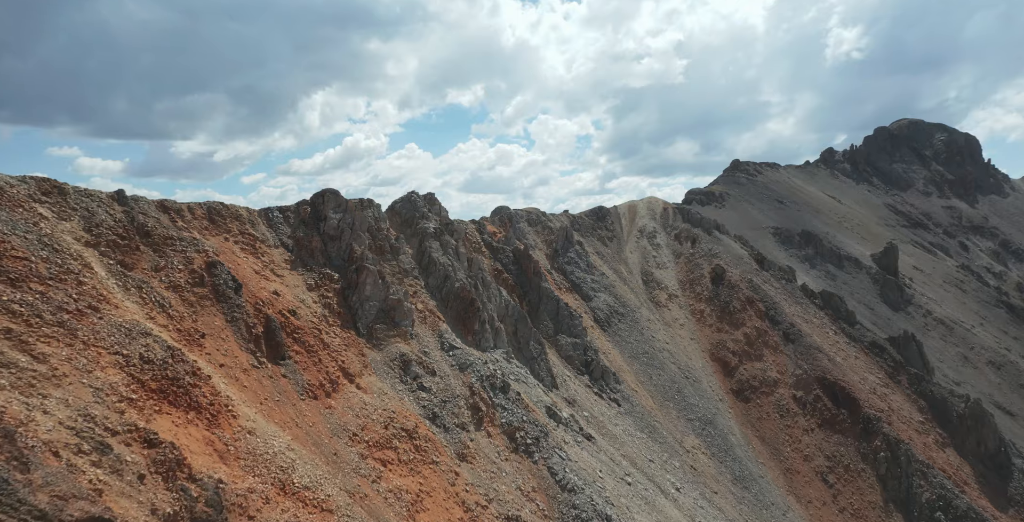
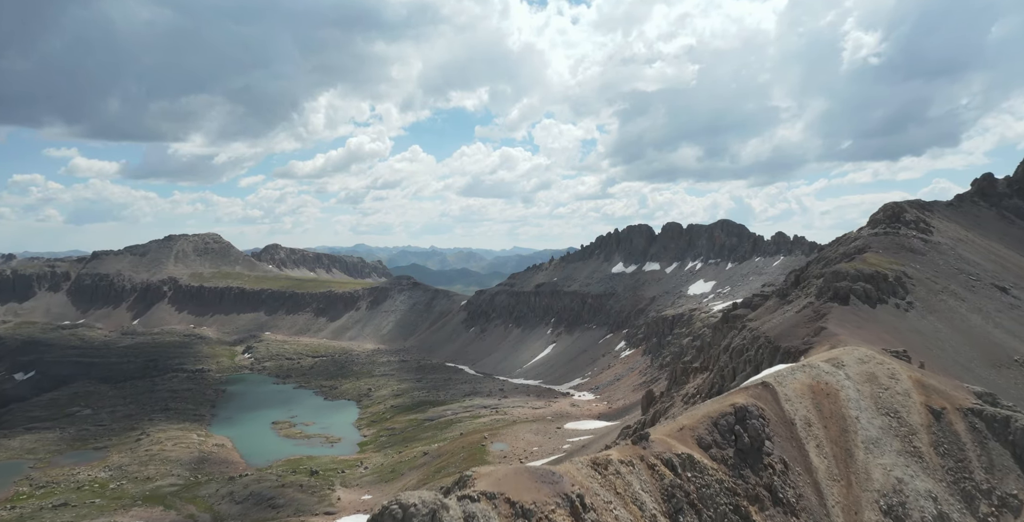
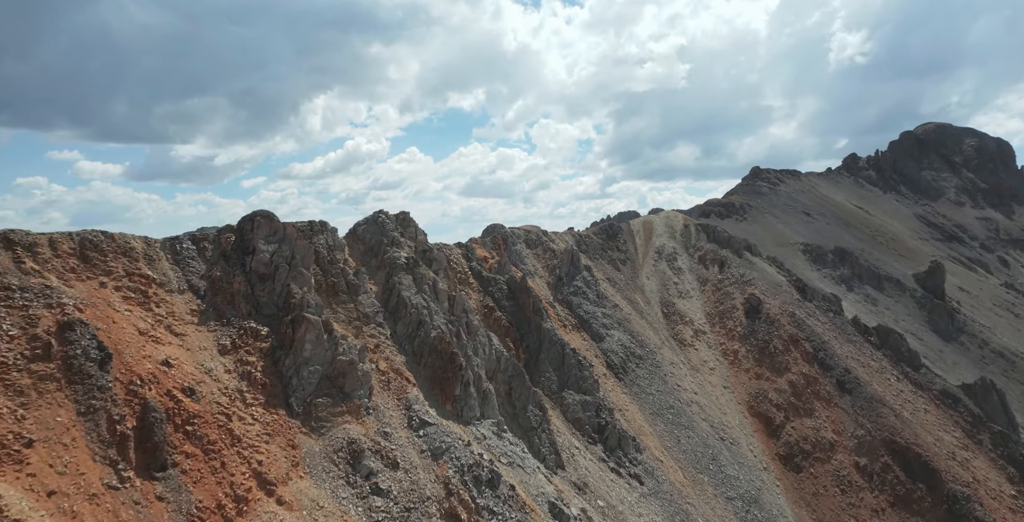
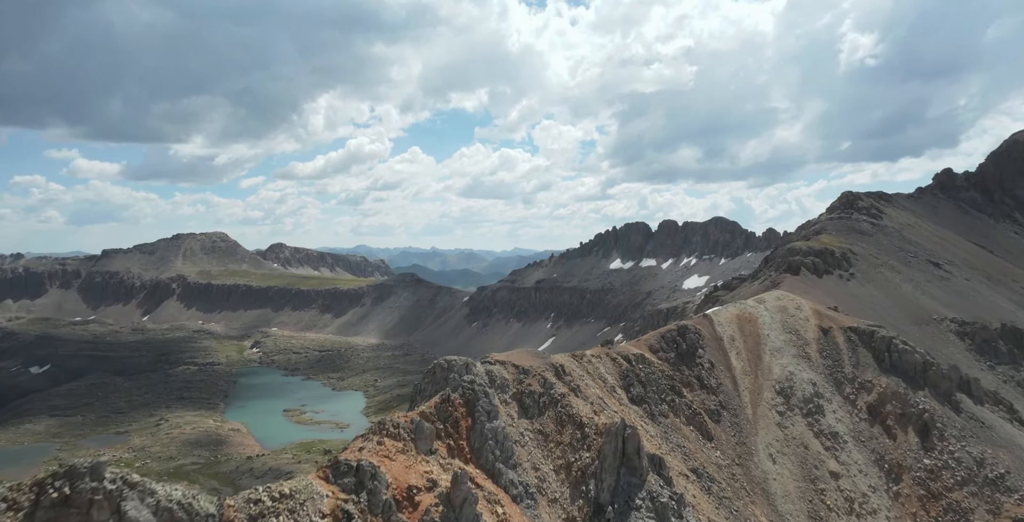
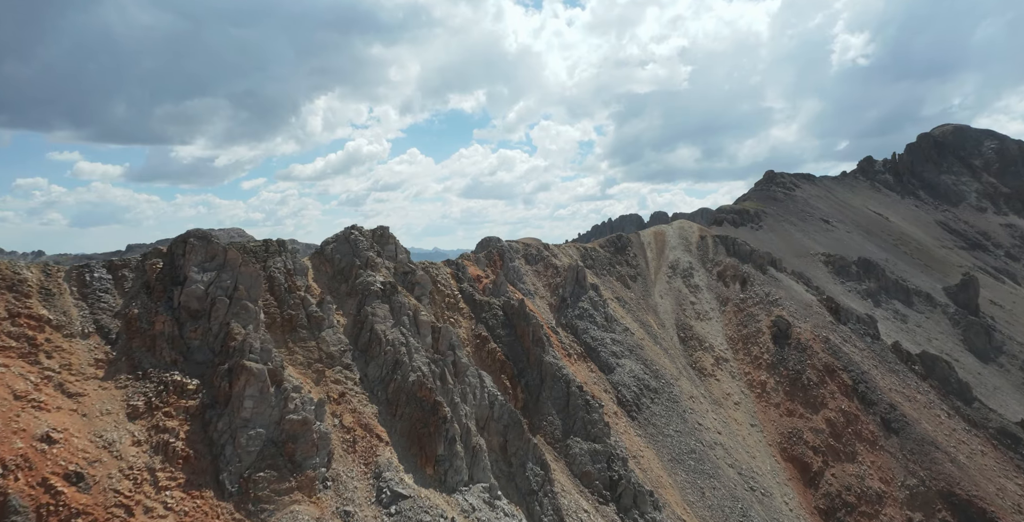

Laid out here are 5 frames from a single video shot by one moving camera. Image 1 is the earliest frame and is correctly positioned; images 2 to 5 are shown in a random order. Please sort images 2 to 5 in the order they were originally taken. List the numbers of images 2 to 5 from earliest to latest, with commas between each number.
3, 5, 4, 2
